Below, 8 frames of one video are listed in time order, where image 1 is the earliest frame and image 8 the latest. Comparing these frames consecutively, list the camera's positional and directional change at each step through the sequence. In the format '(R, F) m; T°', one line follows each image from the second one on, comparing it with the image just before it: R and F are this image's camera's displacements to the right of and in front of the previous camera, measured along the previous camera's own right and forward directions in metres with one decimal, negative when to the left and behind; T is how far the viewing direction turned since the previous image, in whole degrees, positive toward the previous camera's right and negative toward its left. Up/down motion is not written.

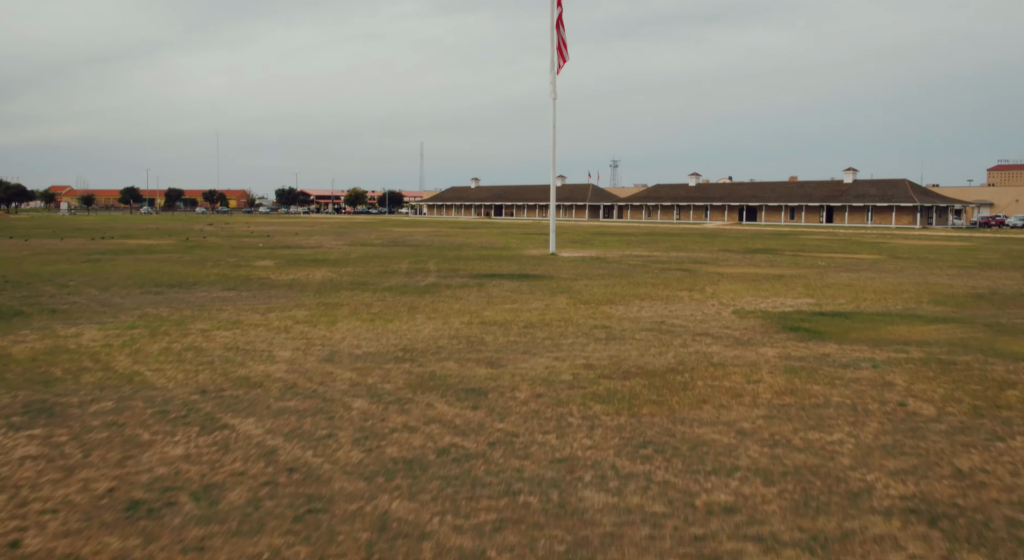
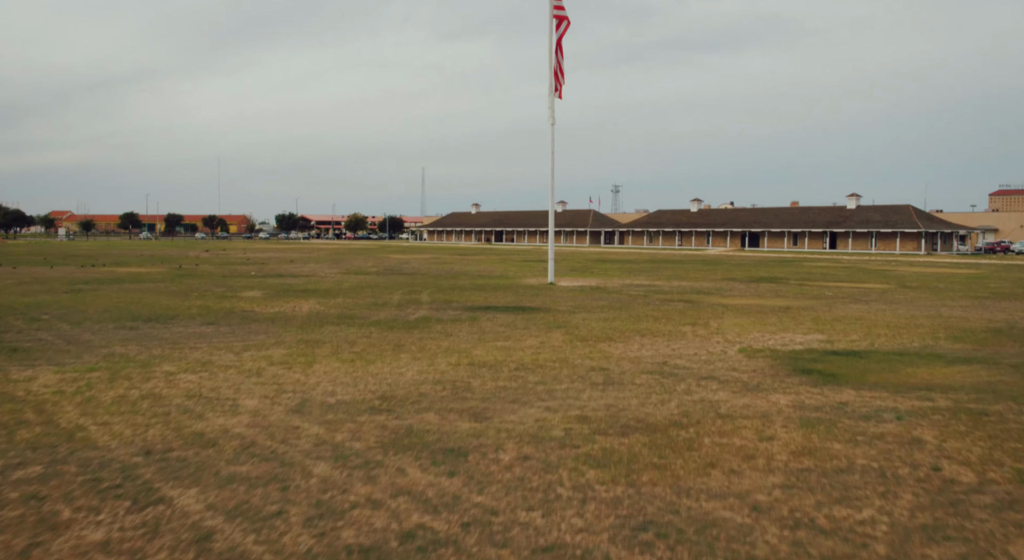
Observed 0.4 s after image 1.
(+0.1, +0.7) m; 0°
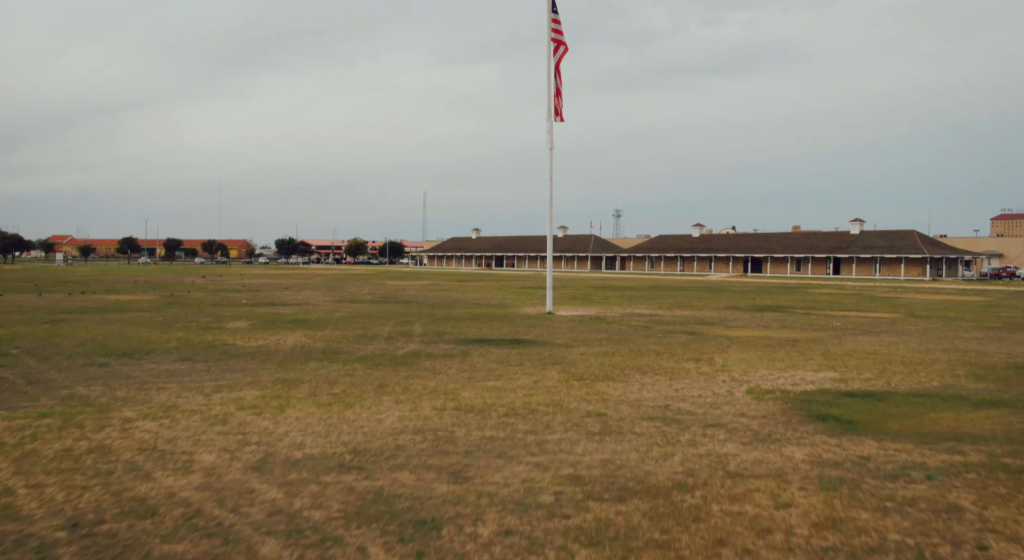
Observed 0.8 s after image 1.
(+0.1, +0.7) m; 0°
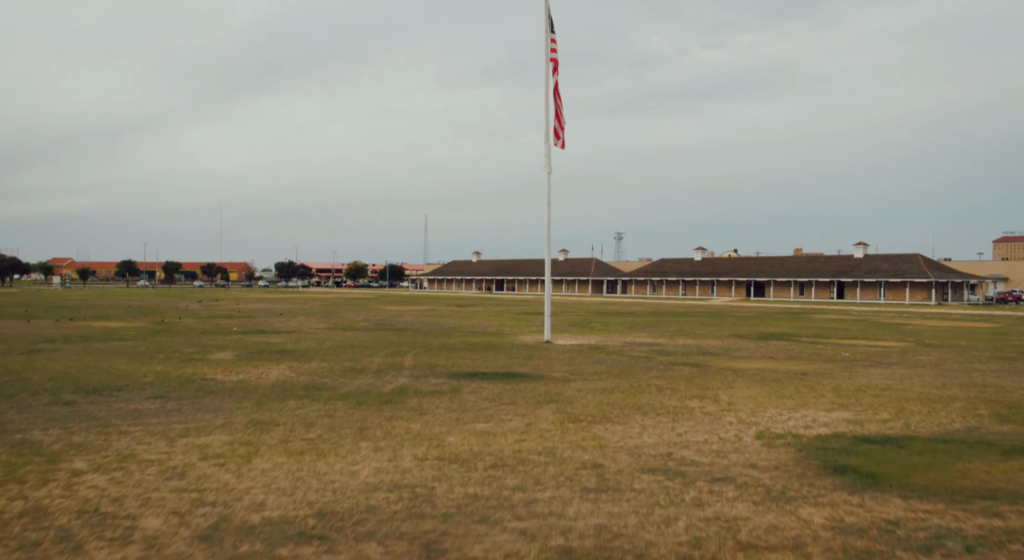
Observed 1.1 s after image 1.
(+0.1, +0.8) m; 0°
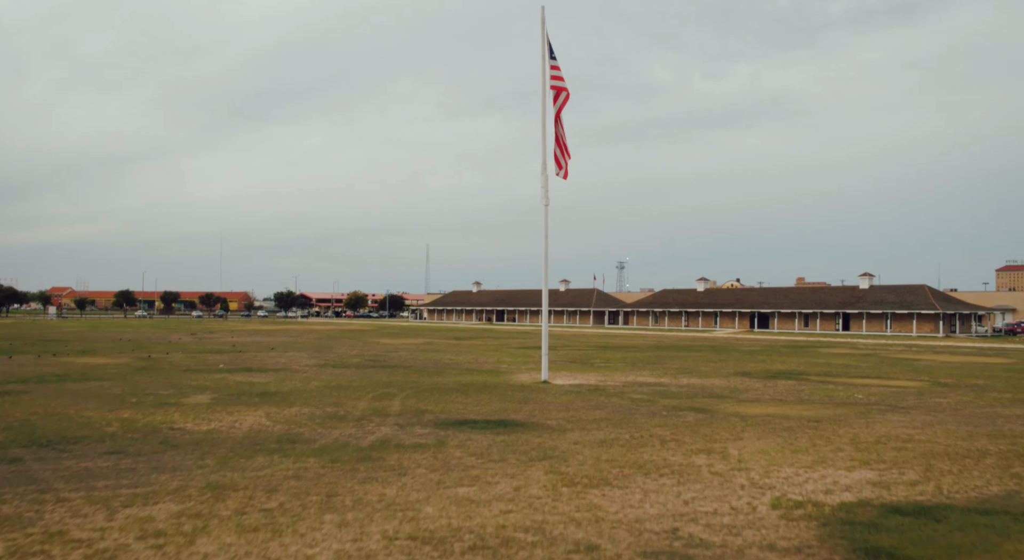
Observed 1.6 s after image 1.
(+0.2, +1.0) m; 0°
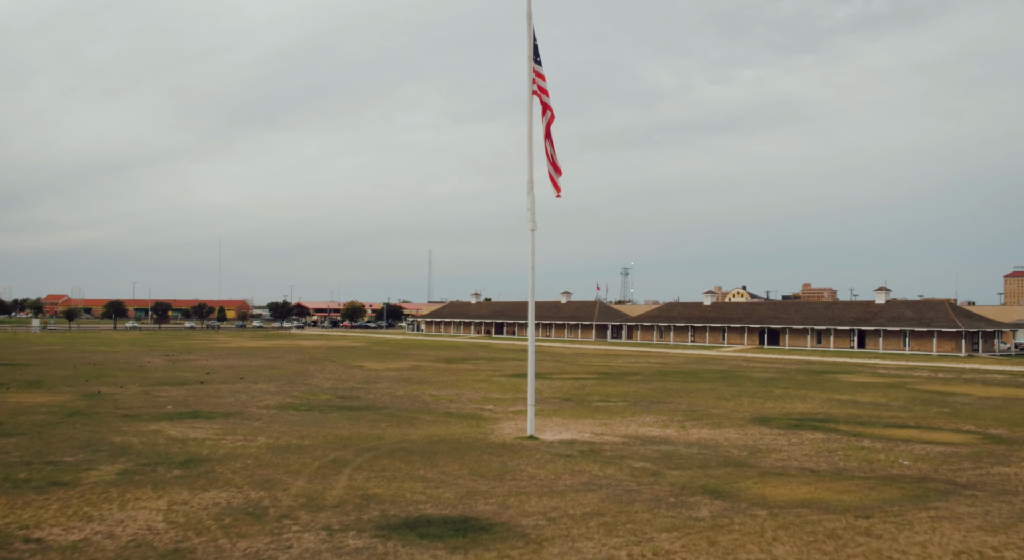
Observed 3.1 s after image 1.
(+0.6, +3.3) m; 0°
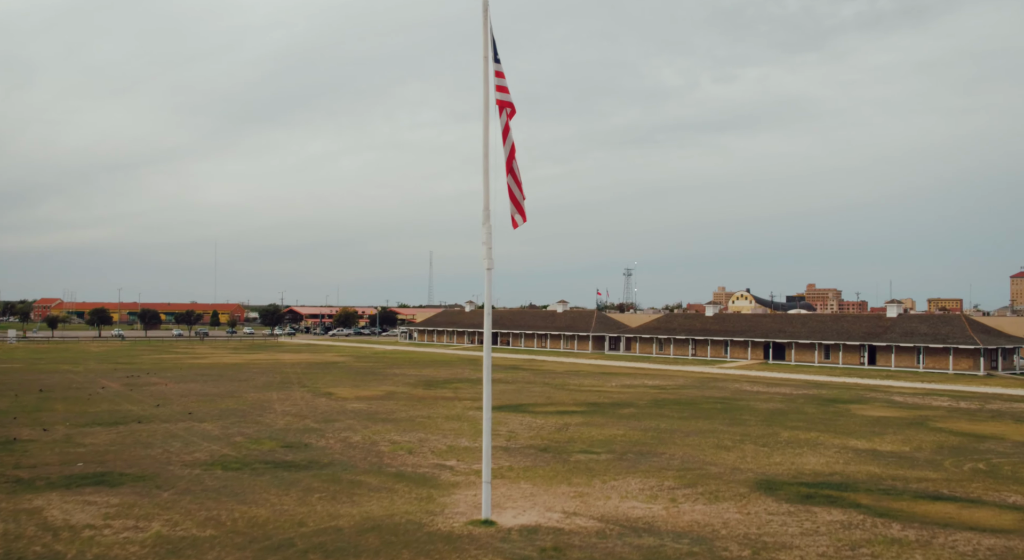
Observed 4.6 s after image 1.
(+1.0, +3.5) m; 0°
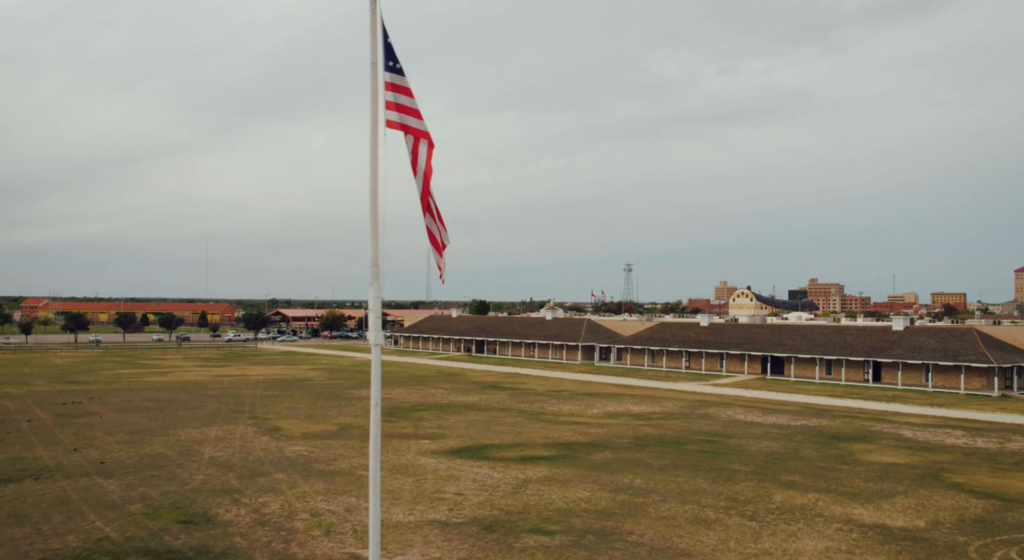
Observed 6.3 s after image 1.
(+1.6, +3.9) m; 0°
